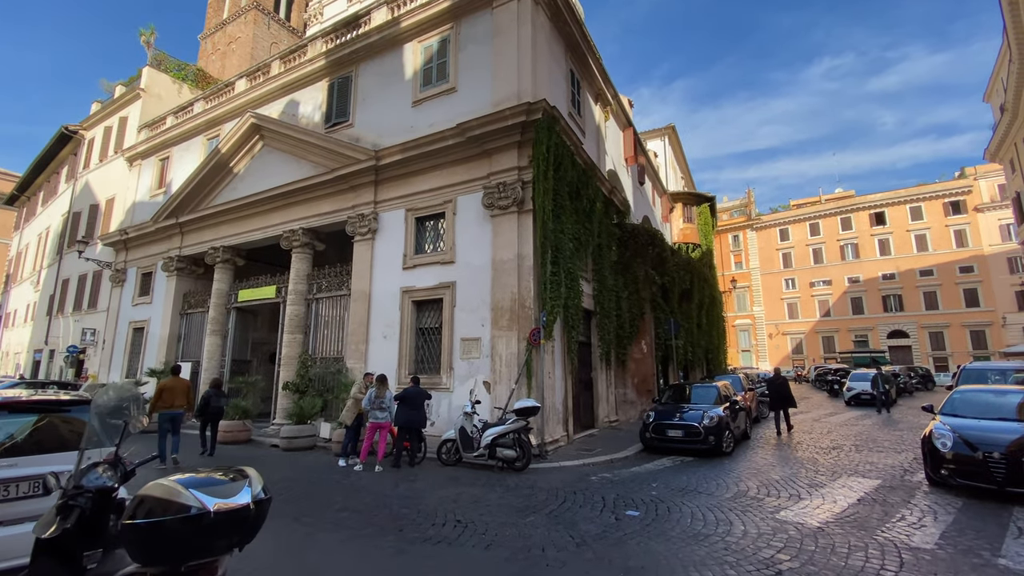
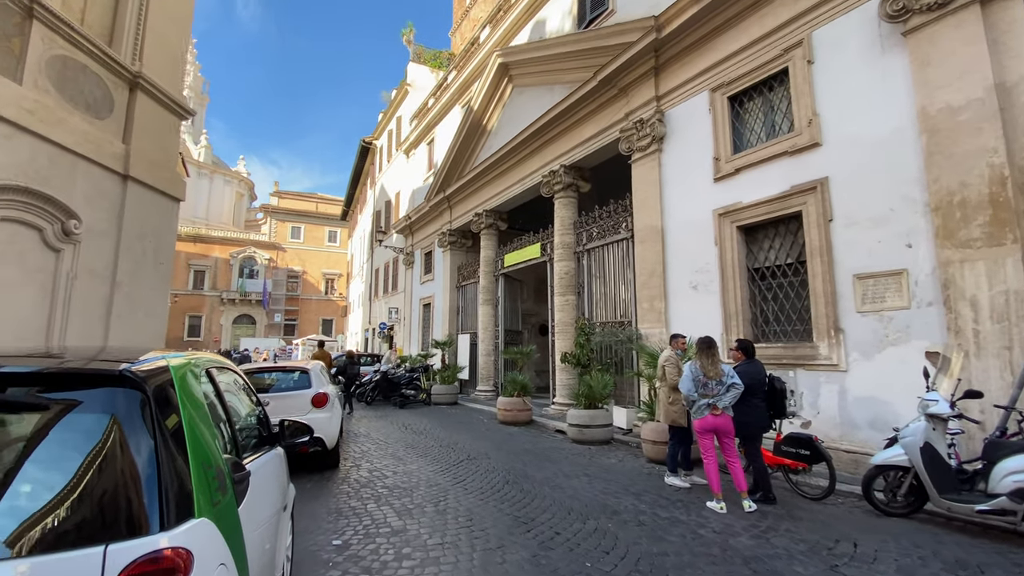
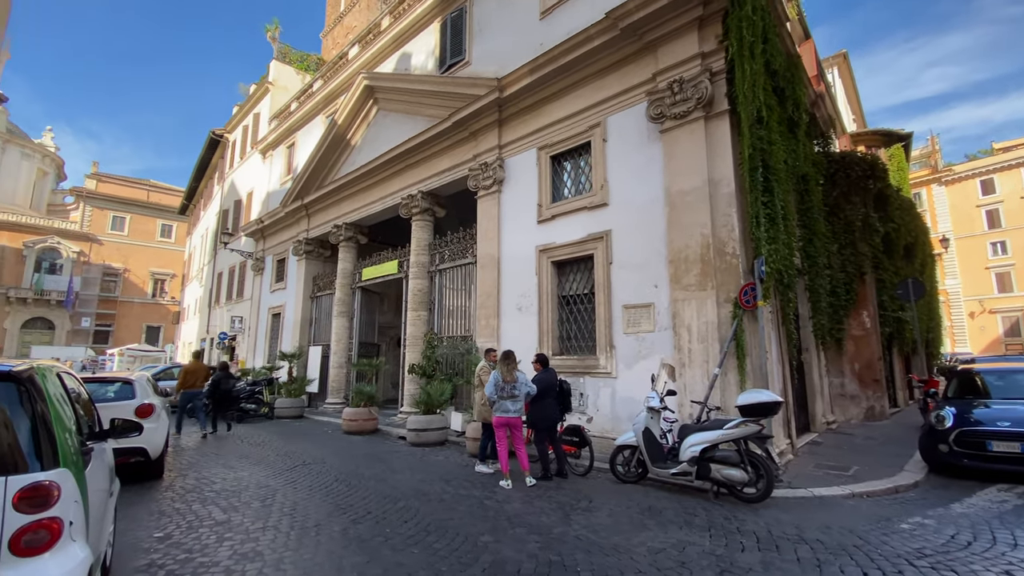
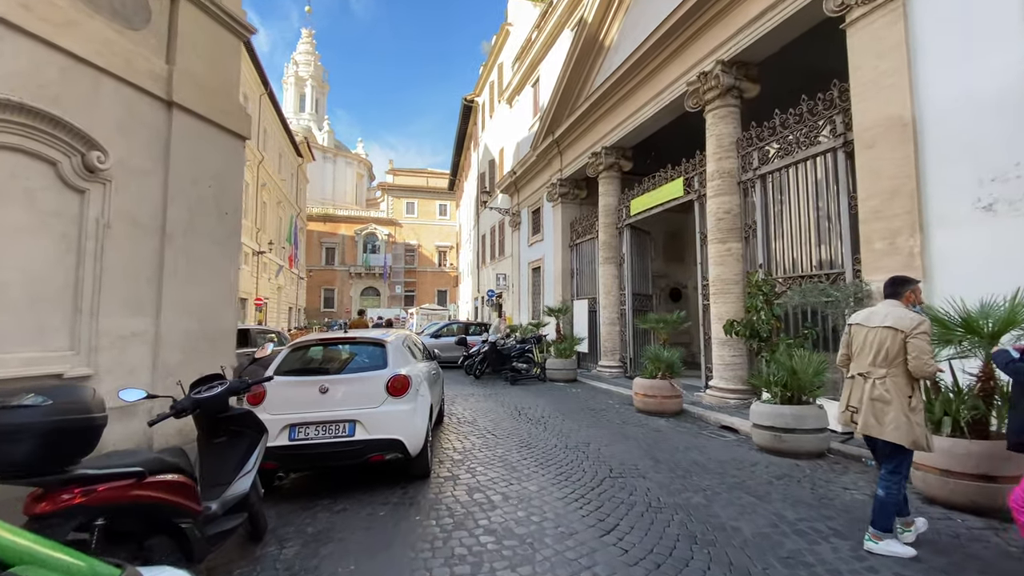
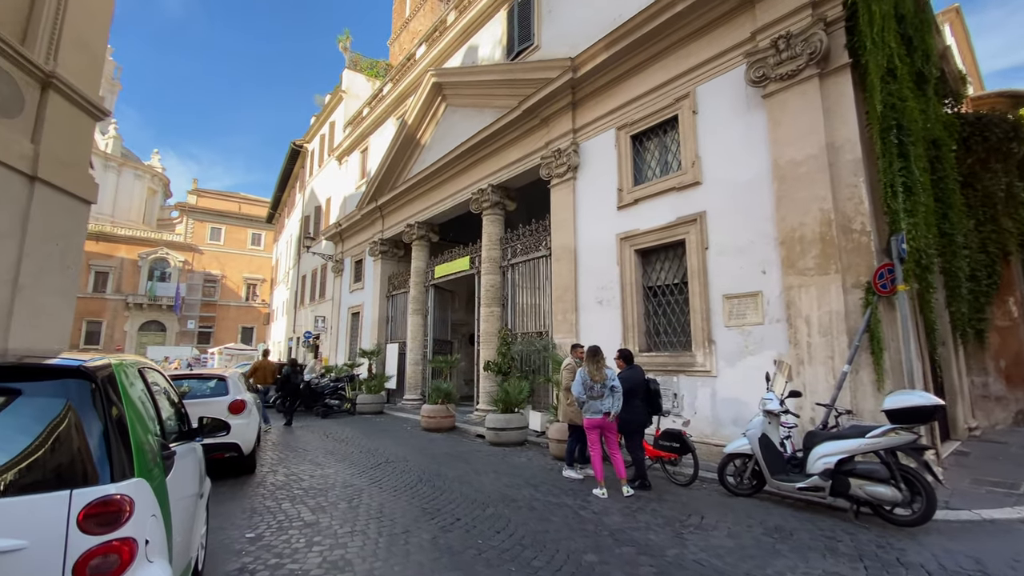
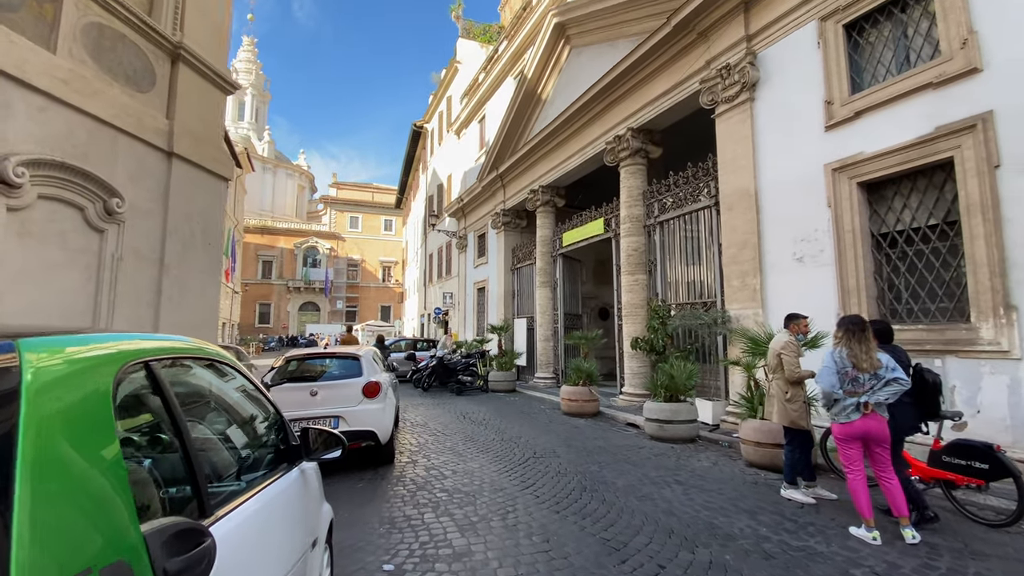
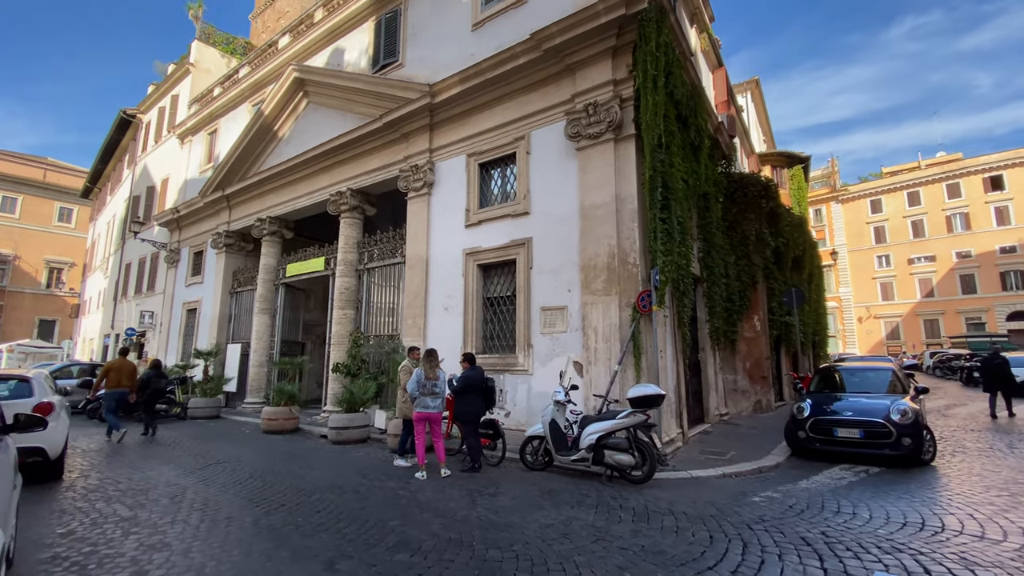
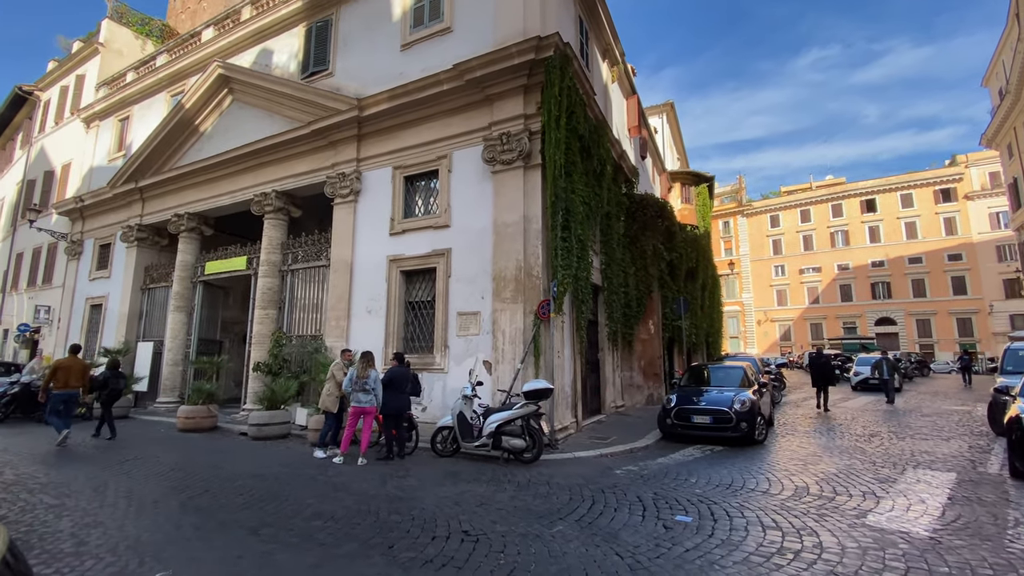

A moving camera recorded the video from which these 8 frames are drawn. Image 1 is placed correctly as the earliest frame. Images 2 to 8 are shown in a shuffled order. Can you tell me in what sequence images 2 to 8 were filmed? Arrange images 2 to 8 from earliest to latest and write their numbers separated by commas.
8, 7, 3, 5, 2, 6, 4
